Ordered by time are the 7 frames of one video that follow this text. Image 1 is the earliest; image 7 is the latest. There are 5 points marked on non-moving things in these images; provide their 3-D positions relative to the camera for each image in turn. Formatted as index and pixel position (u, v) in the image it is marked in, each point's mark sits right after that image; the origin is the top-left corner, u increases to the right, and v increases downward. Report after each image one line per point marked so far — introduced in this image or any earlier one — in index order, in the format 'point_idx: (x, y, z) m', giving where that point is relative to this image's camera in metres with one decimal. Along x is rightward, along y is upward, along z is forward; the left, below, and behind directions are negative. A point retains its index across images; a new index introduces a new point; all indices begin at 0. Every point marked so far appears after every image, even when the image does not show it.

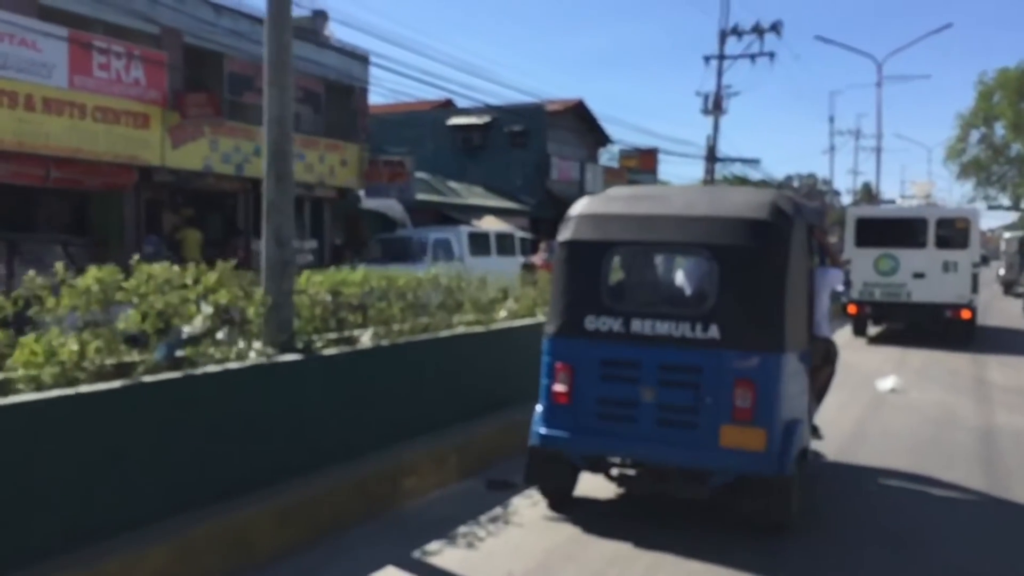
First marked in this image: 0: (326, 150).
0: (-4.1, +3.0, +20.9) m
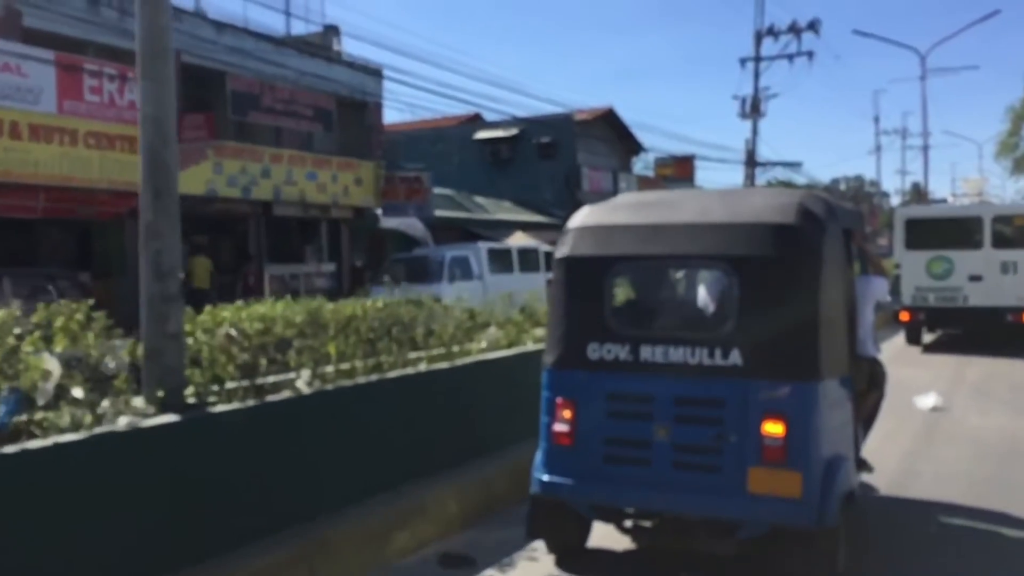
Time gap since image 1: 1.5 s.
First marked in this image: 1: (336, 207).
0: (-3.7, +2.5, +20.2) m
1: (-3.8, +1.7, +20.4) m
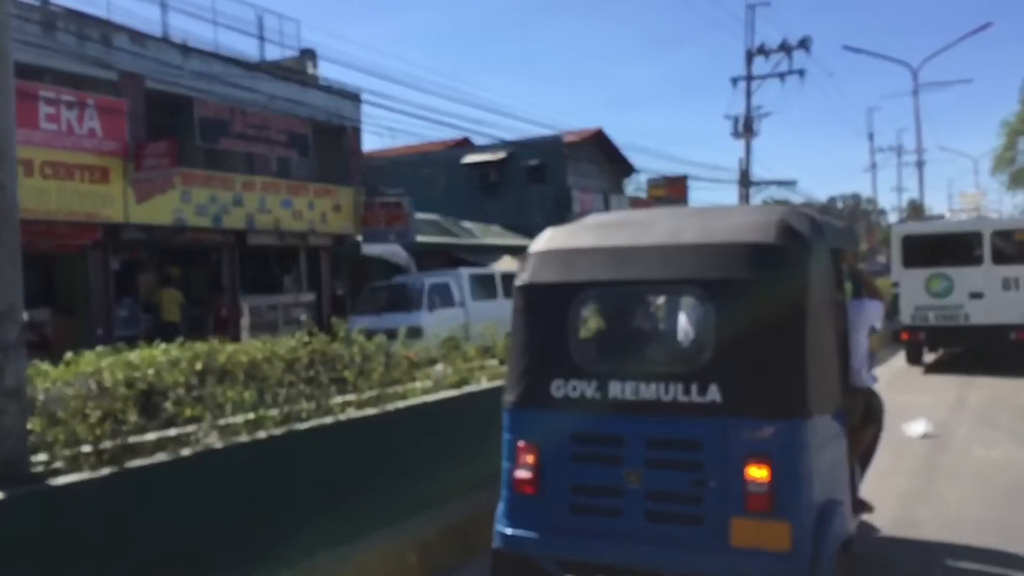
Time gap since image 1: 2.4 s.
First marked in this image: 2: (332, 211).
0: (-4.0, +1.9, +19.6) m
1: (-4.1, +1.1, +19.8) m
2: (-3.8, +1.6, +20.1) m
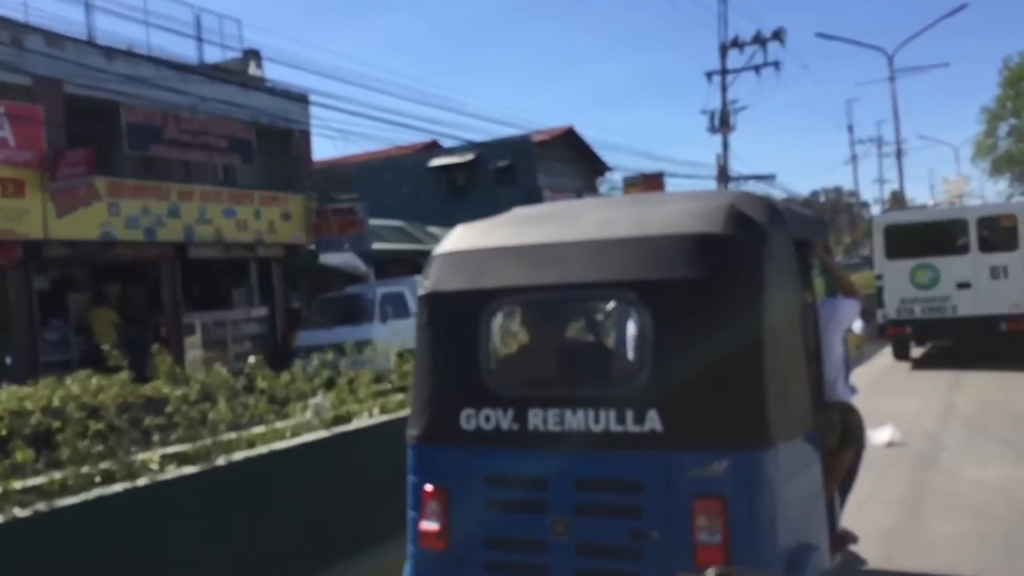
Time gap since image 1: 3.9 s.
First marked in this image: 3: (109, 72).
0: (-4.8, +1.6, +18.5) m
1: (-4.8, +0.8, +18.7) m
2: (-4.5, +1.3, +19.0) m
3: (-6.3, +3.4, +15.2) m
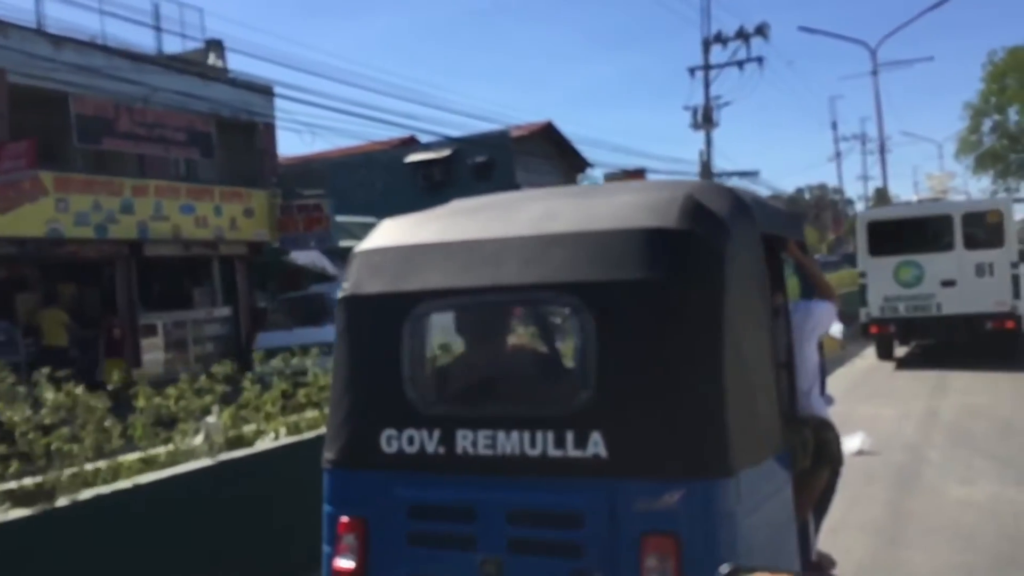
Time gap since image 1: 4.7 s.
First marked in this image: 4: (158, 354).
0: (-5.3, +1.6, +17.8) m
1: (-5.4, +0.8, +18.0) m
2: (-5.1, +1.4, +18.3) m
3: (-6.8, +3.4, +14.5) m
4: (-6.6, -1.2, +18.0) m
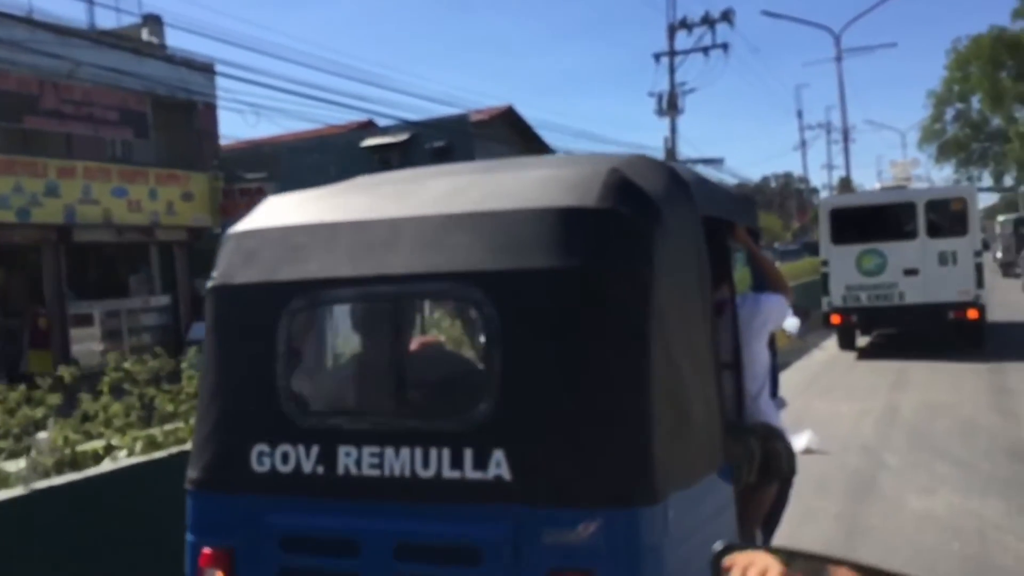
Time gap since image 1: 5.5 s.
0: (-6.1, +1.8, +17.0) m
1: (-6.2, +1.1, +17.2) m
2: (-5.9, +1.6, +17.5) m
3: (-7.5, +3.6, +13.6) m
4: (-7.5, -1.0, +17.2) m
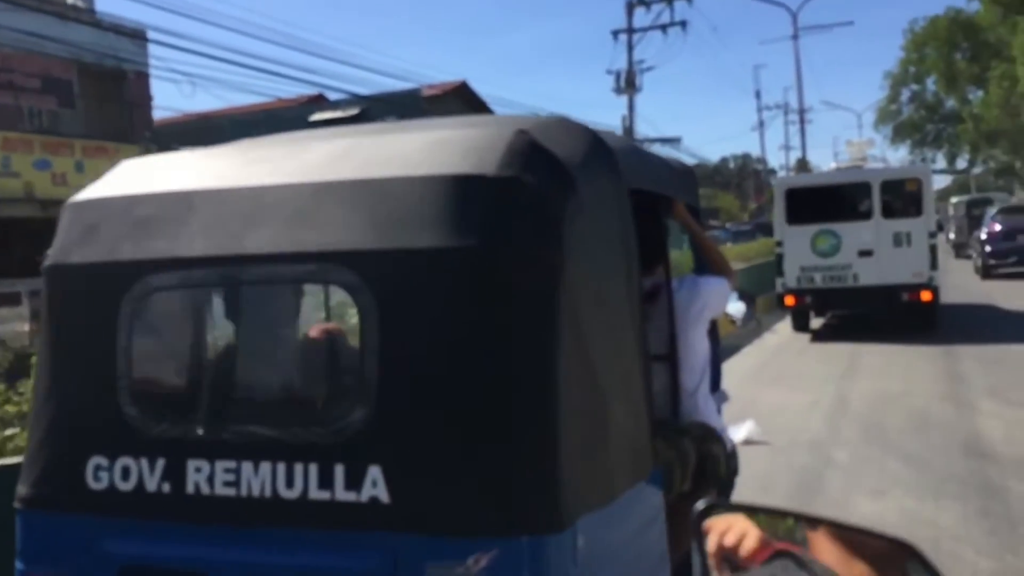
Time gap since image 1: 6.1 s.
0: (-7.0, +2.2, +16.2) m
1: (-7.1, +1.4, +16.4) m
2: (-6.8, +2.0, +16.7) m
3: (-8.2, +3.9, +12.6) m
4: (-8.4, -0.6, +16.4) m
